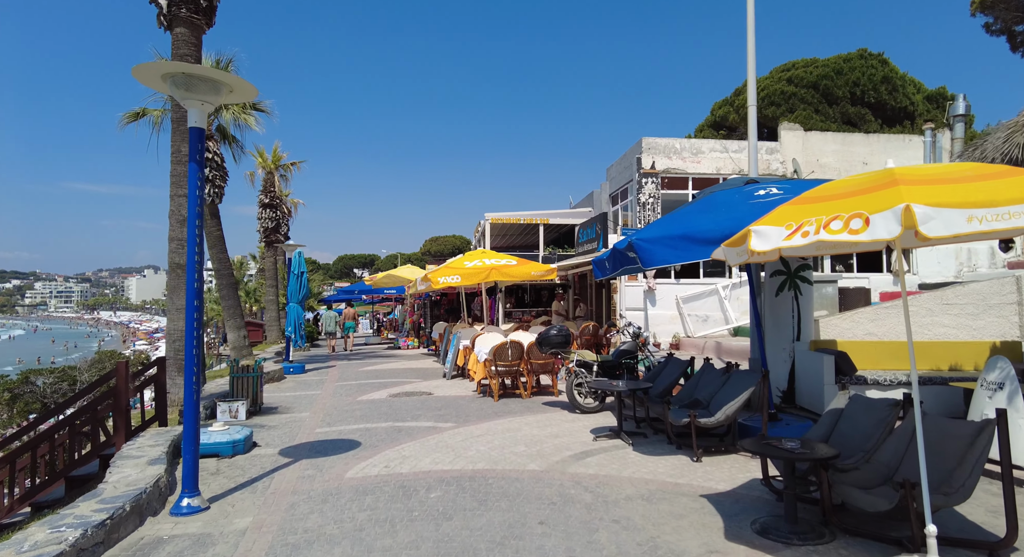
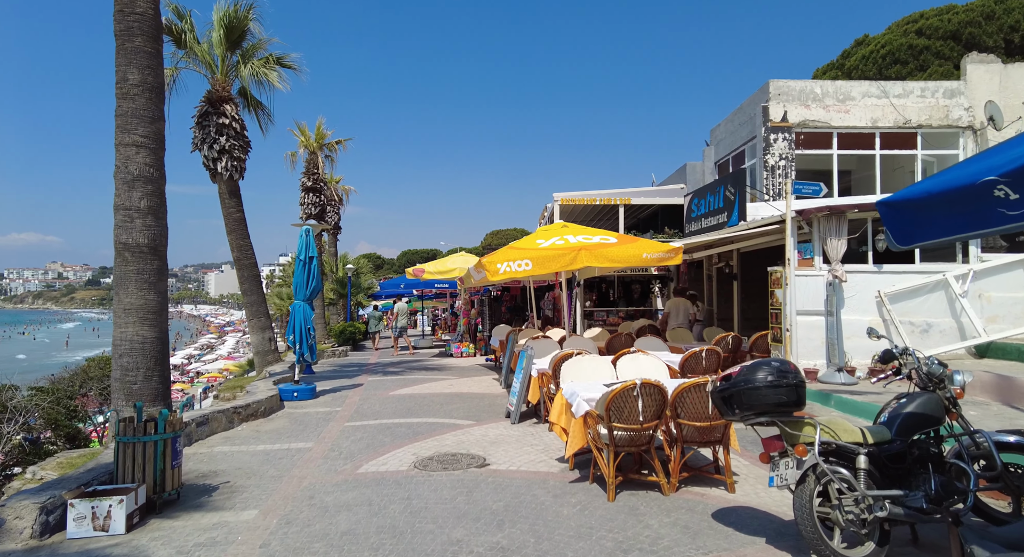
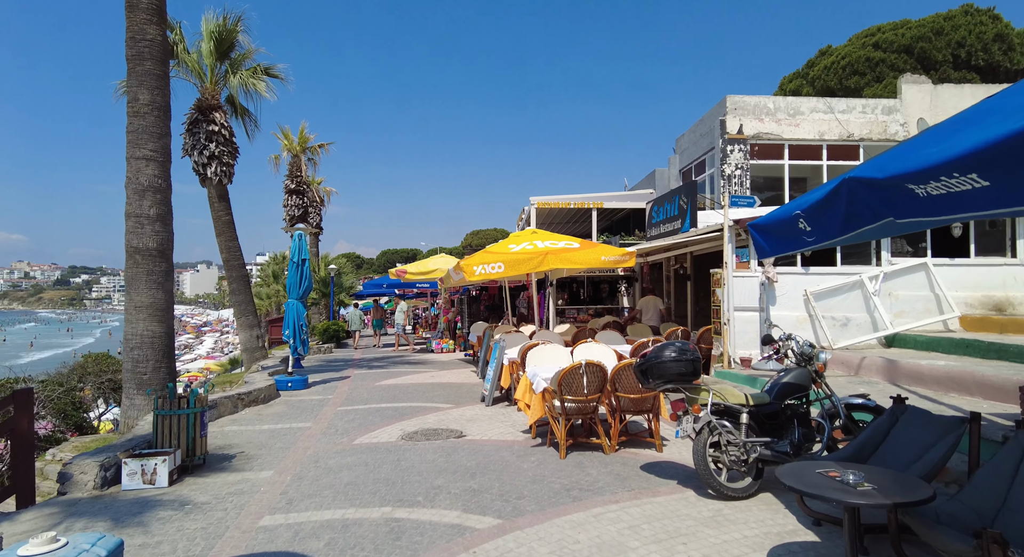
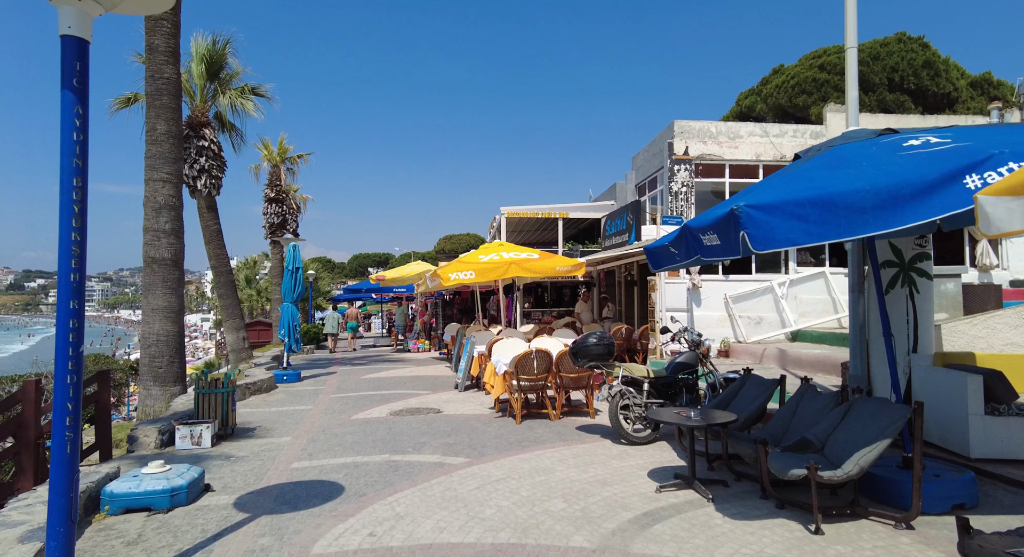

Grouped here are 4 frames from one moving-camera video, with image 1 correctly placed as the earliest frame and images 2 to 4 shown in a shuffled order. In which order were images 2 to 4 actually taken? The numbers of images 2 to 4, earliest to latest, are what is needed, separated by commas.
4, 3, 2
